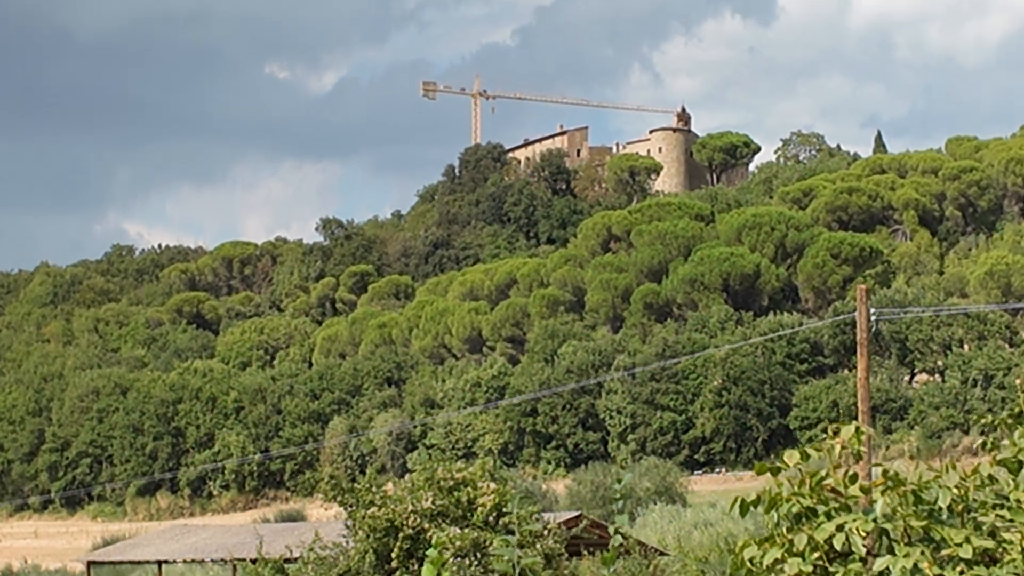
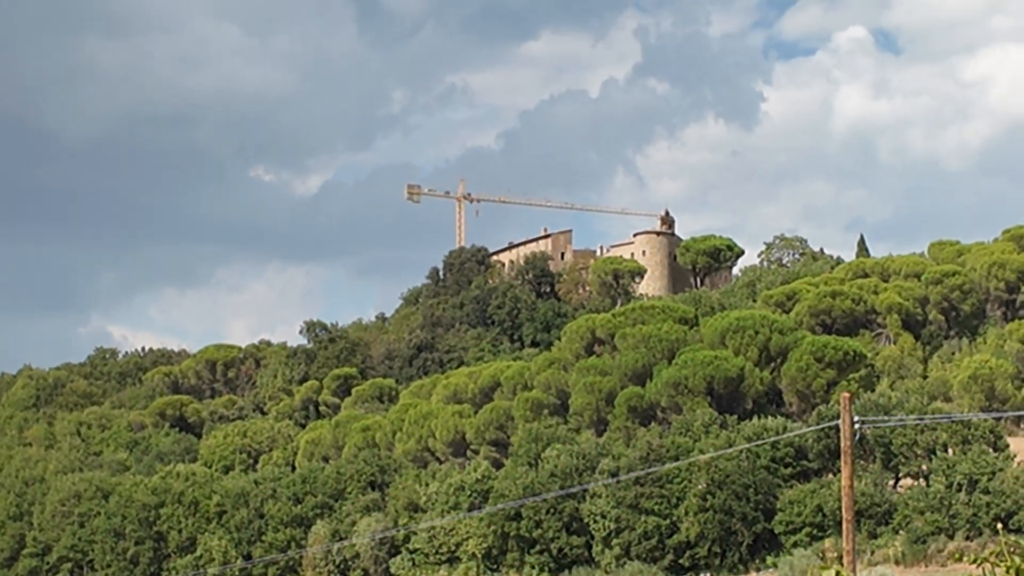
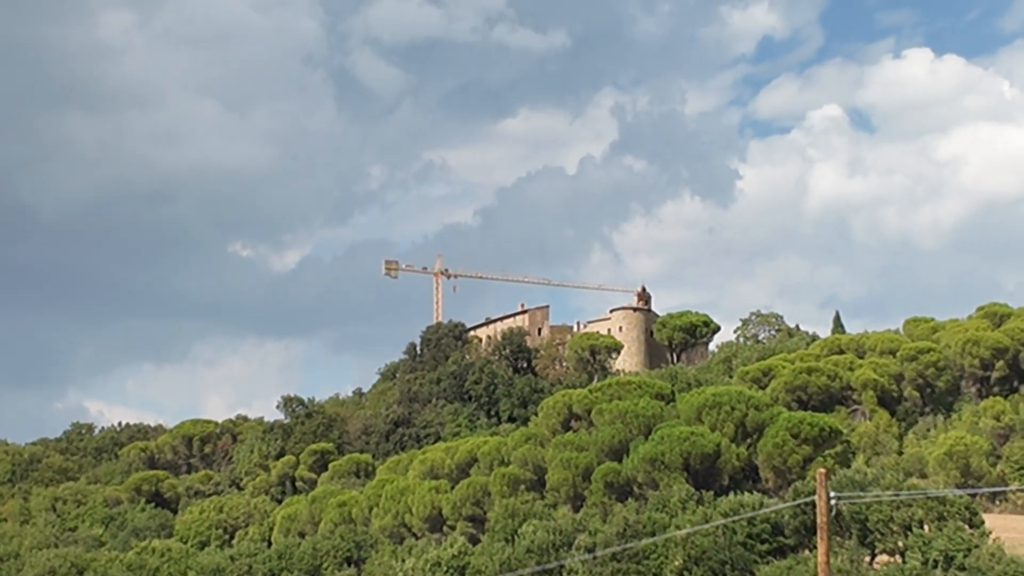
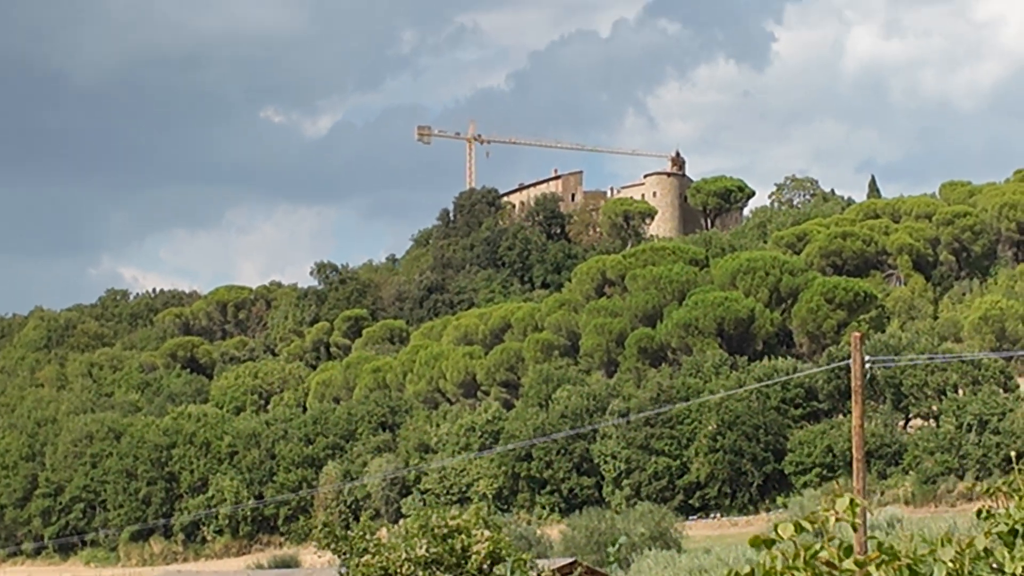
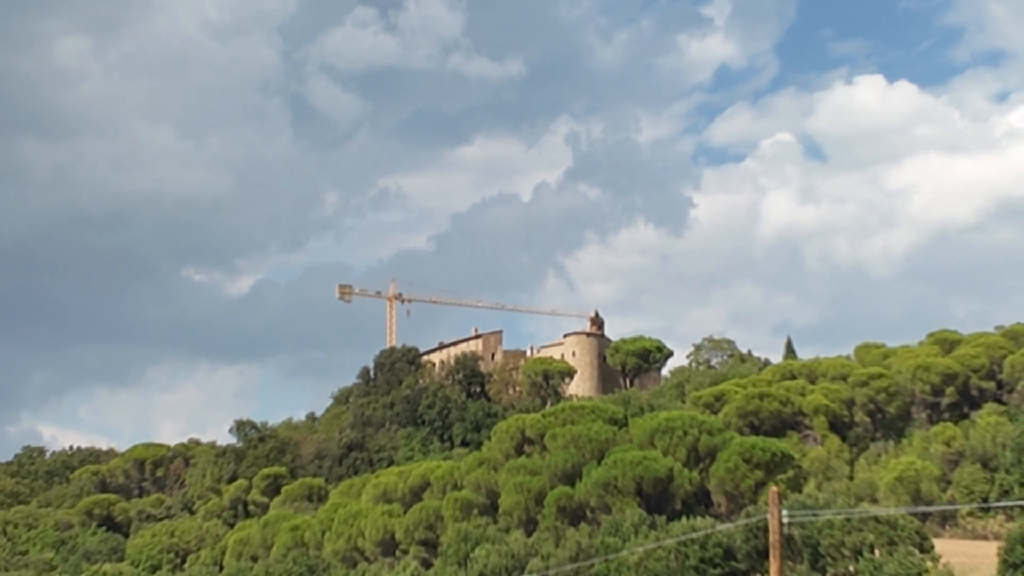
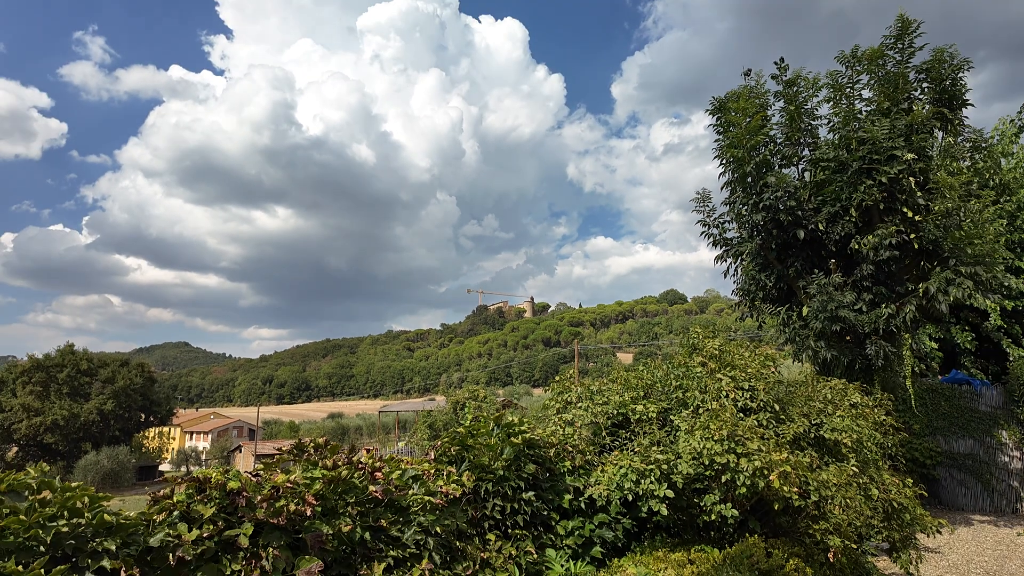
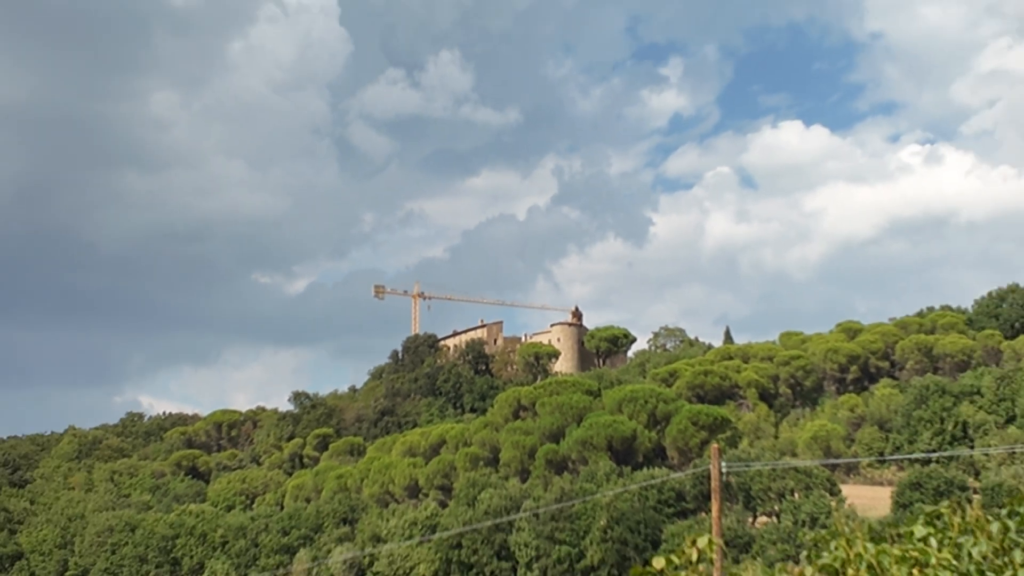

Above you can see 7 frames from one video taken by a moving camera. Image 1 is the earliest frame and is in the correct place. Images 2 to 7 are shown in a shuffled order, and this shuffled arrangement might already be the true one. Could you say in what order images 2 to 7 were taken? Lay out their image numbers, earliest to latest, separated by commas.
4, 2, 3, 5, 7, 6
